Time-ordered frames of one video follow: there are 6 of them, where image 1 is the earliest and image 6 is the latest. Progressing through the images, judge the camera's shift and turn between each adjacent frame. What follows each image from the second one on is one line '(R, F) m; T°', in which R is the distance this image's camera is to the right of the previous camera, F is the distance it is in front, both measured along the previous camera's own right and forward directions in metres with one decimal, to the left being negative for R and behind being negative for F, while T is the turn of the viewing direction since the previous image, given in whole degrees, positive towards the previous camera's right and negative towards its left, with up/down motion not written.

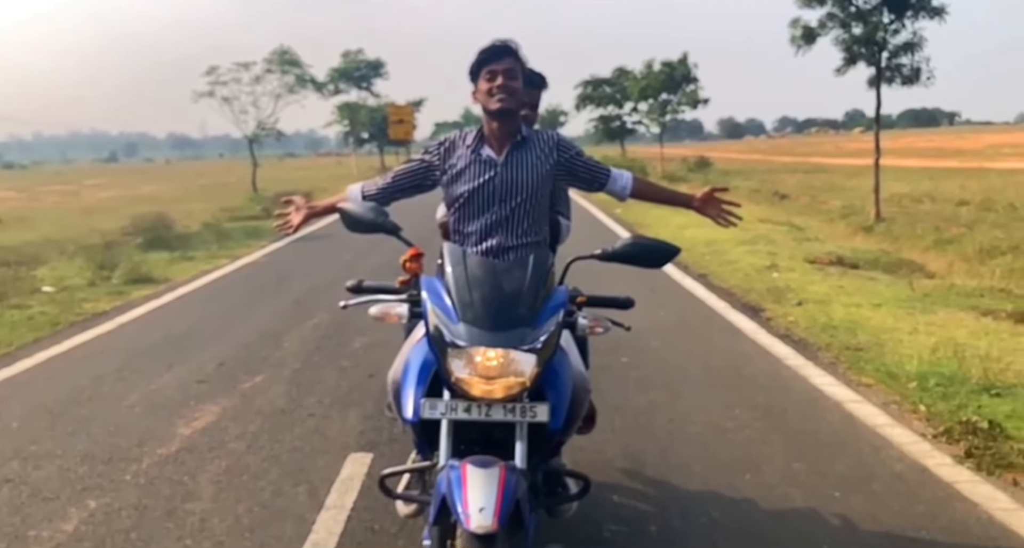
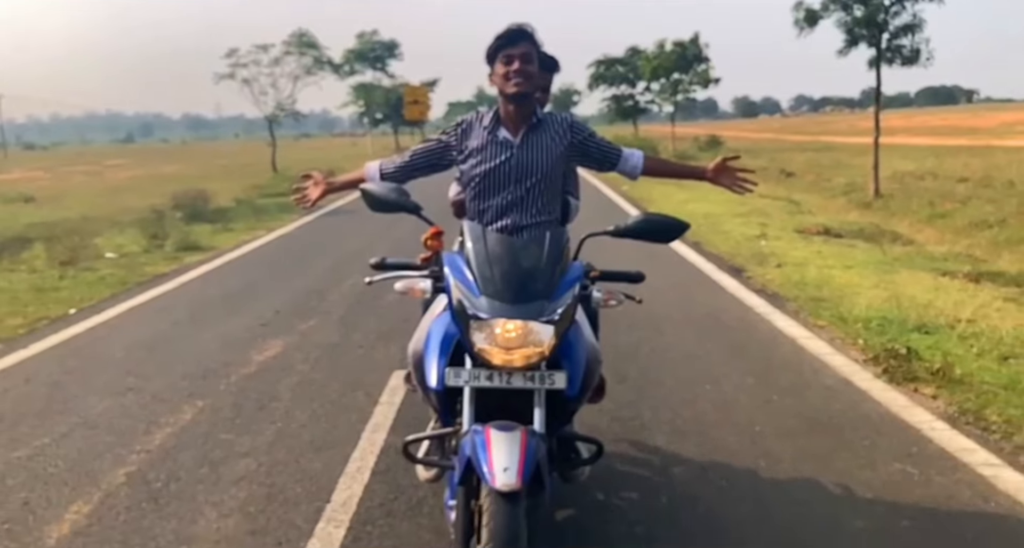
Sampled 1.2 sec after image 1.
(0.0, -1.2) m; -1°
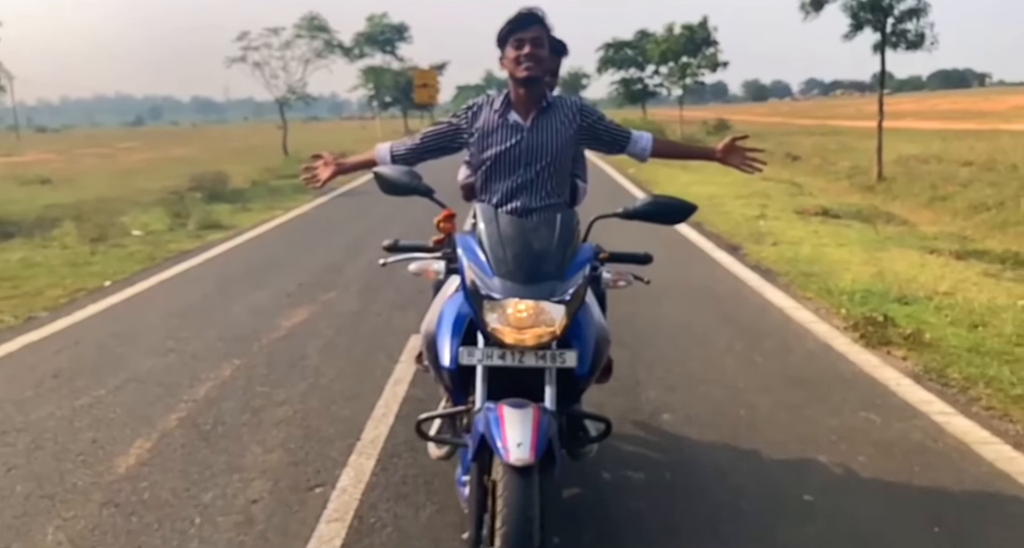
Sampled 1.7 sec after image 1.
(0.0, -0.5) m; -1°
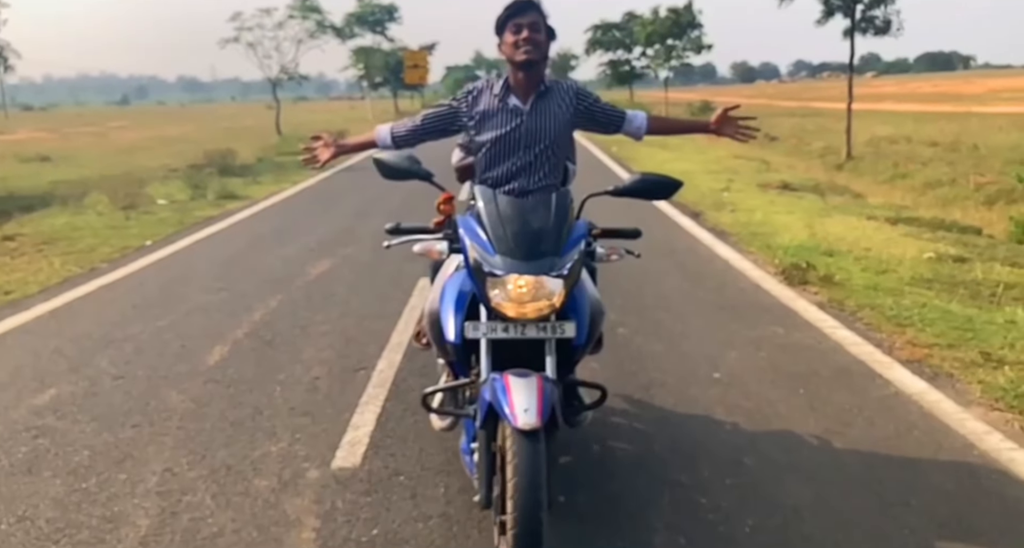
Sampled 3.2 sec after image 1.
(0.0, -1.4) m; +1°
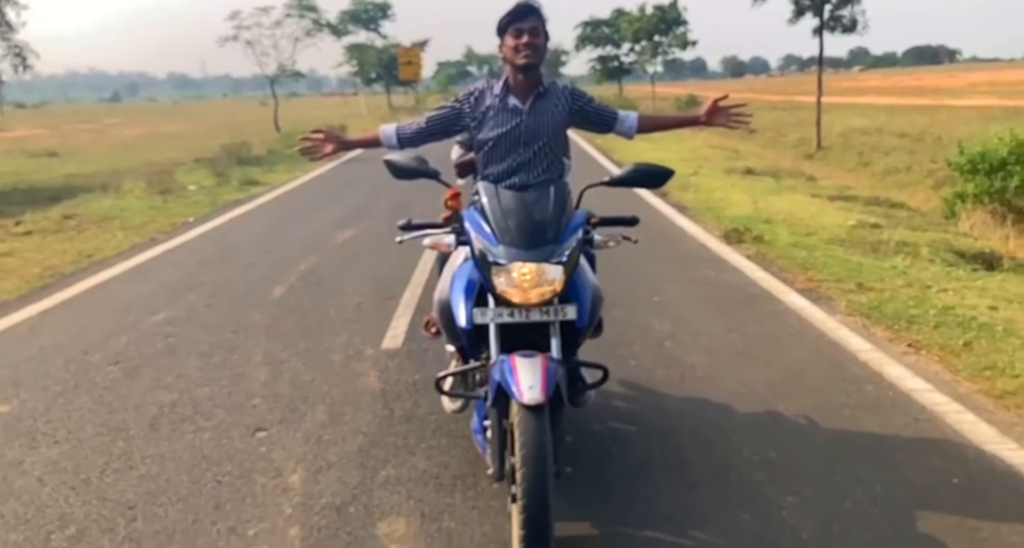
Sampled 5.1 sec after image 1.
(0.0, -1.7) m; 0°
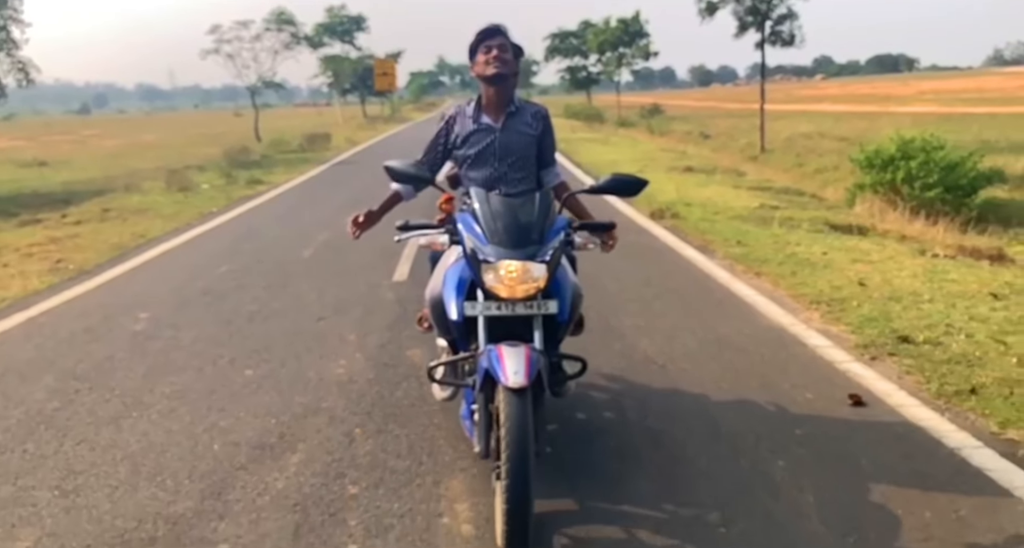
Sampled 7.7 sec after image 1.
(0.0, -2.4) m; +2°
